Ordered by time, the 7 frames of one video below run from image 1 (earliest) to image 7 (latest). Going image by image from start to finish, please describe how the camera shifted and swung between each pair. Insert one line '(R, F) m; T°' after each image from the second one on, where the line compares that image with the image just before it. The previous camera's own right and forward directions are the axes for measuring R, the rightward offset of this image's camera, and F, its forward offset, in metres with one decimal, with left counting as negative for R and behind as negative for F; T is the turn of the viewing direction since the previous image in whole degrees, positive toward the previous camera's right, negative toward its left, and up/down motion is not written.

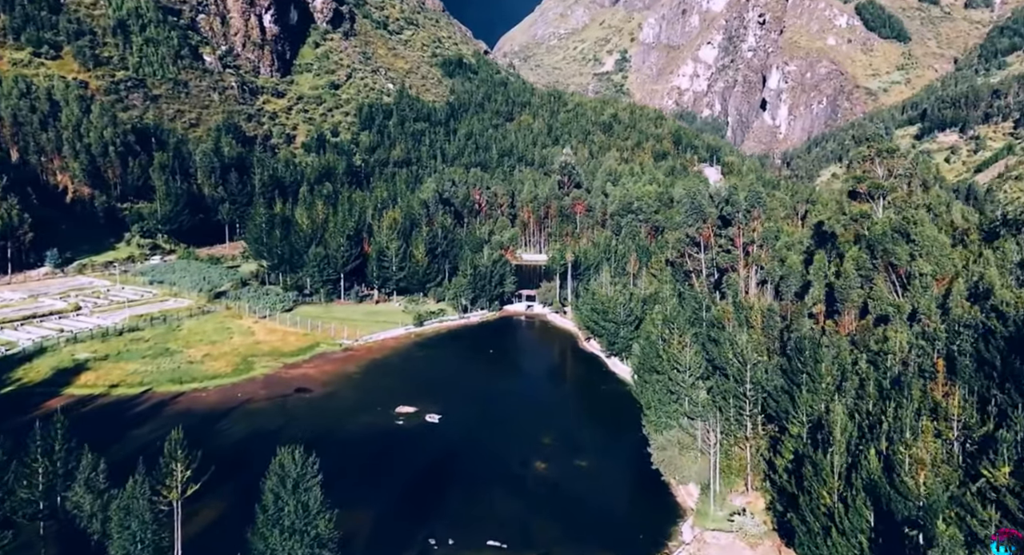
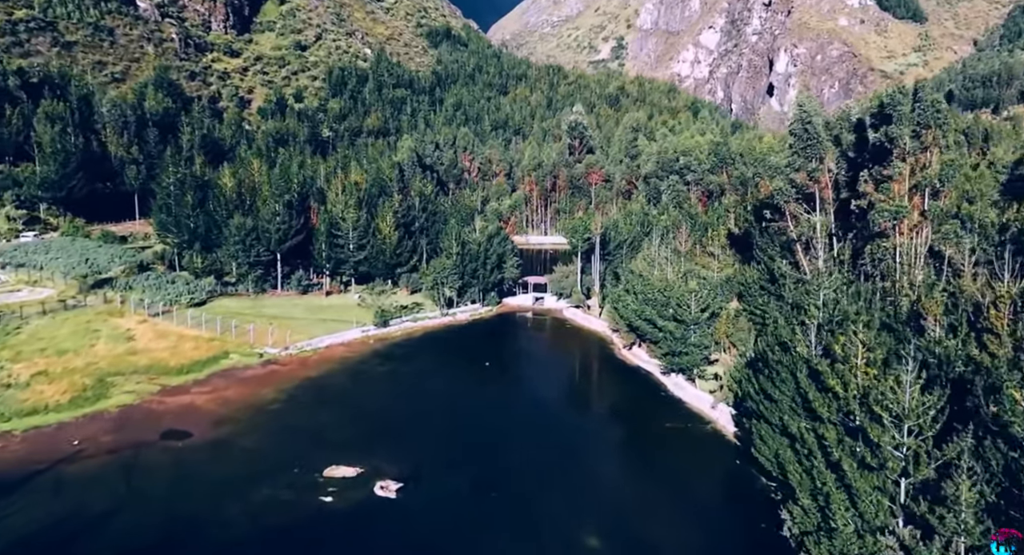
(-1.6, +39.5) m; +1°
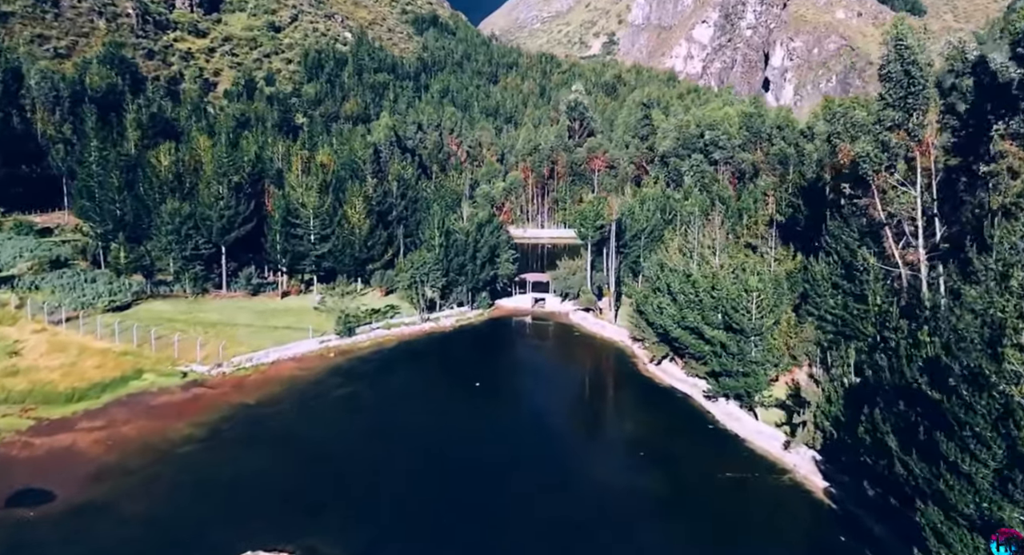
(-0.6, +18.0) m; +1°
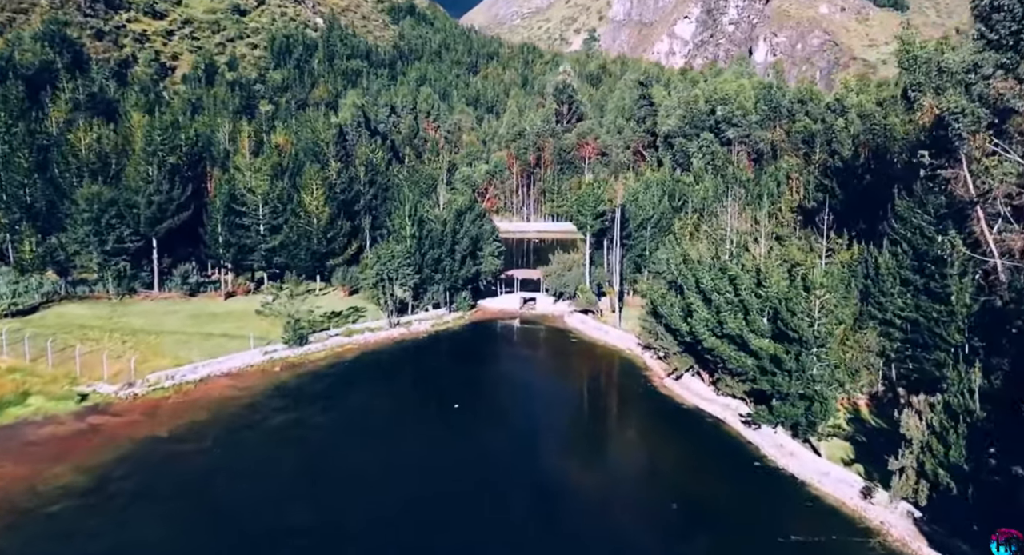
(-0.4, +12.5) m; +2°
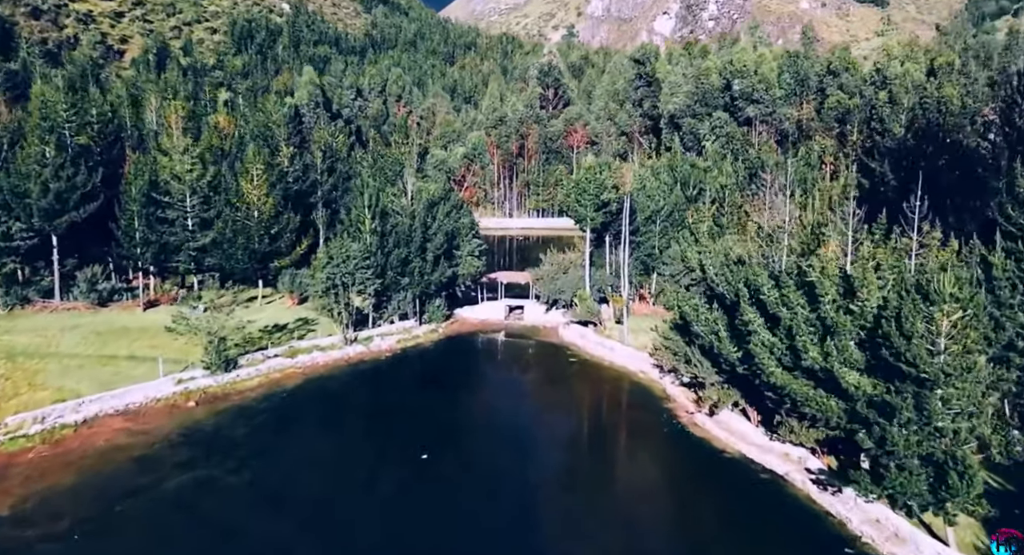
(-0.4, +12.8) m; +2°
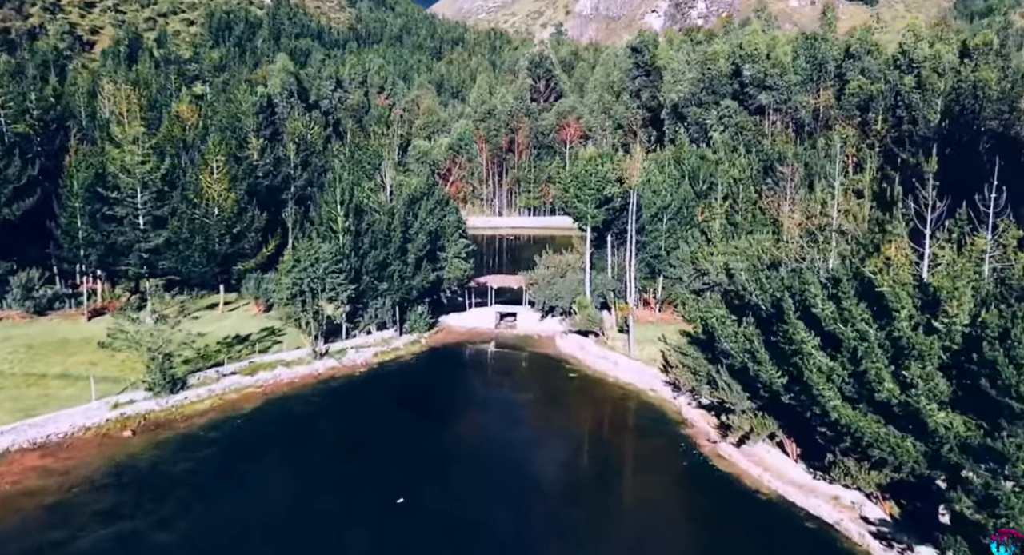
(-0.2, +6.4) m; +1°
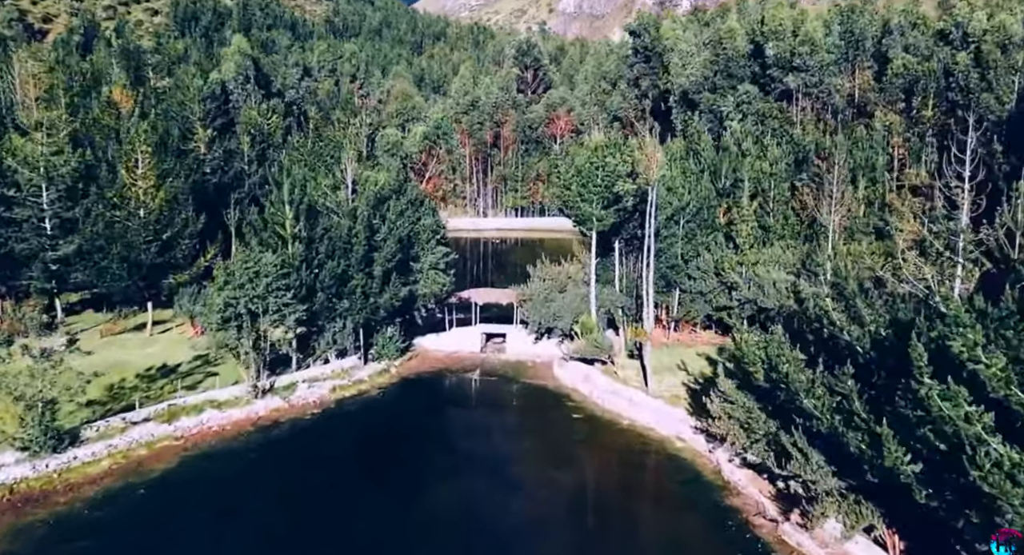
(-0.3, +9.4) m; +1°
